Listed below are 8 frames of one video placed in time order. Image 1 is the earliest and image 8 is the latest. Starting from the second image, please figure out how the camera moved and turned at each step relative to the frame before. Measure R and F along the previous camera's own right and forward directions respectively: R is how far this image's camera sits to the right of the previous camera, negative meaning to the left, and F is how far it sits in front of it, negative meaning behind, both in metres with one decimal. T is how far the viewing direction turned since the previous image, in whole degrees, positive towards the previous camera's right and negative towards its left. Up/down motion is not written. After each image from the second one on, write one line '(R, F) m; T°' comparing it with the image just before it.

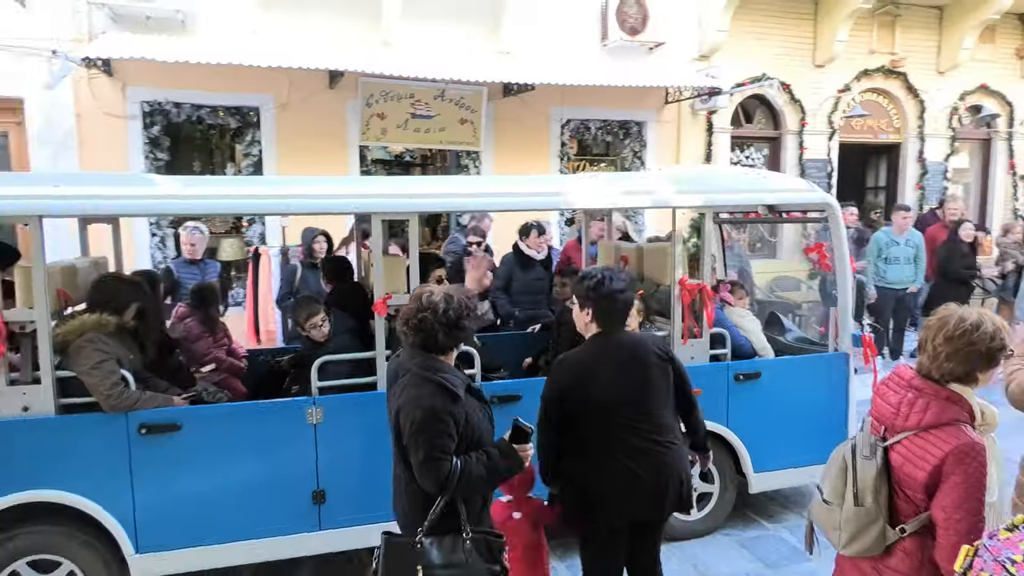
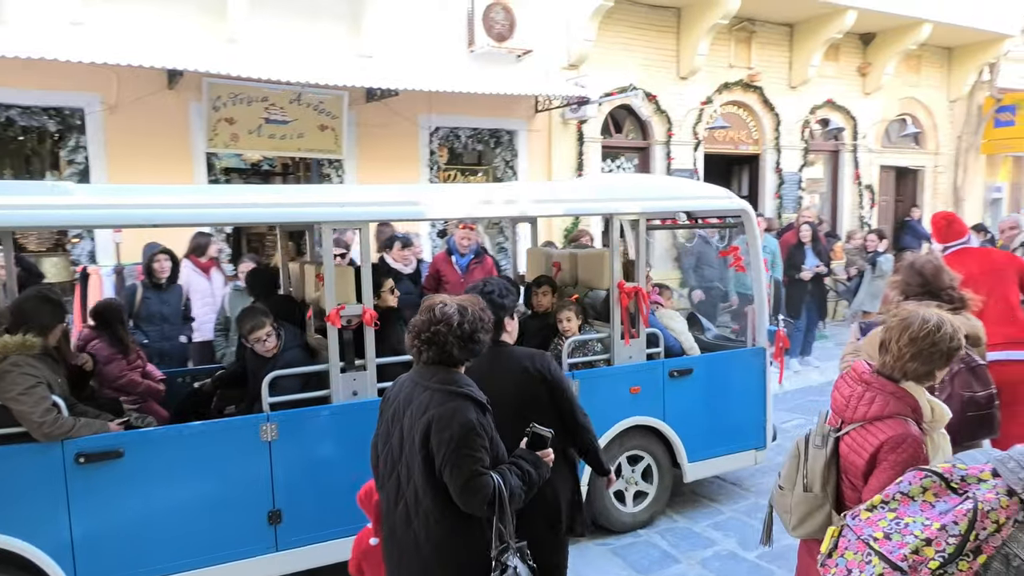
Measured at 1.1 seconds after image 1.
(-0.3, +0.3) m; +12°
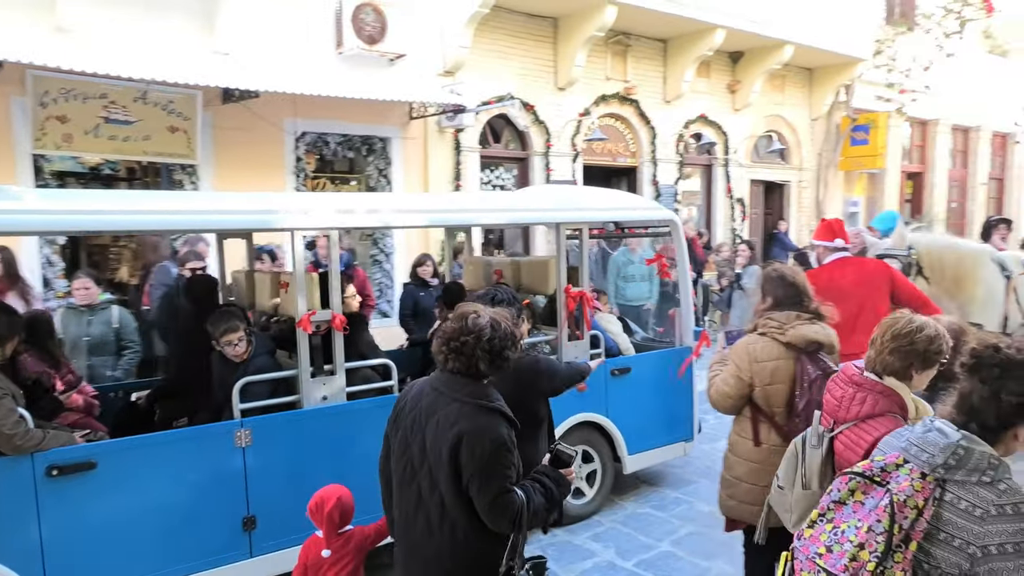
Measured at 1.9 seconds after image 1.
(-0.1, +0.3) m; +10°
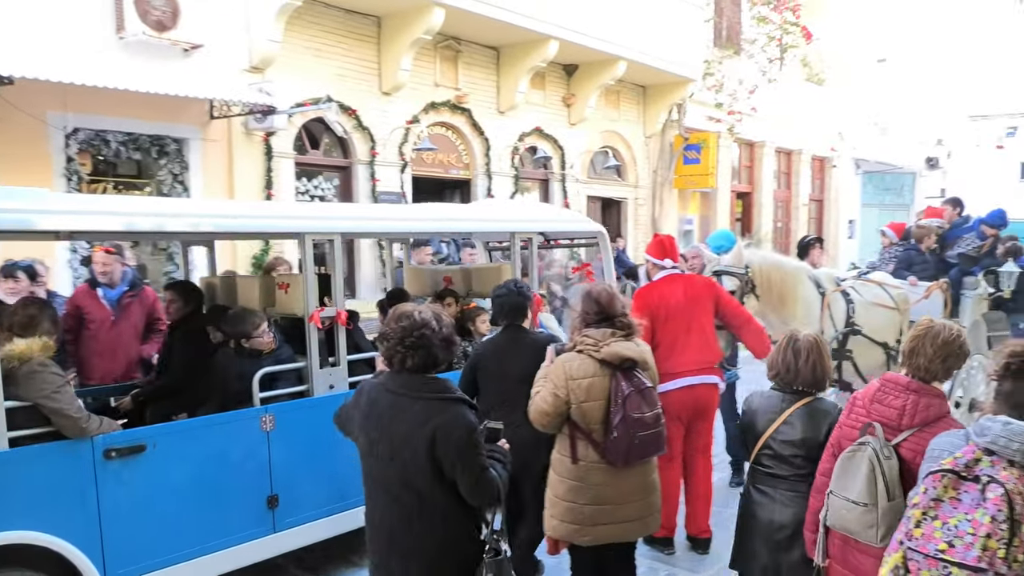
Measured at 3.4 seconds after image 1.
(+0.1, +0.5) m; +12°
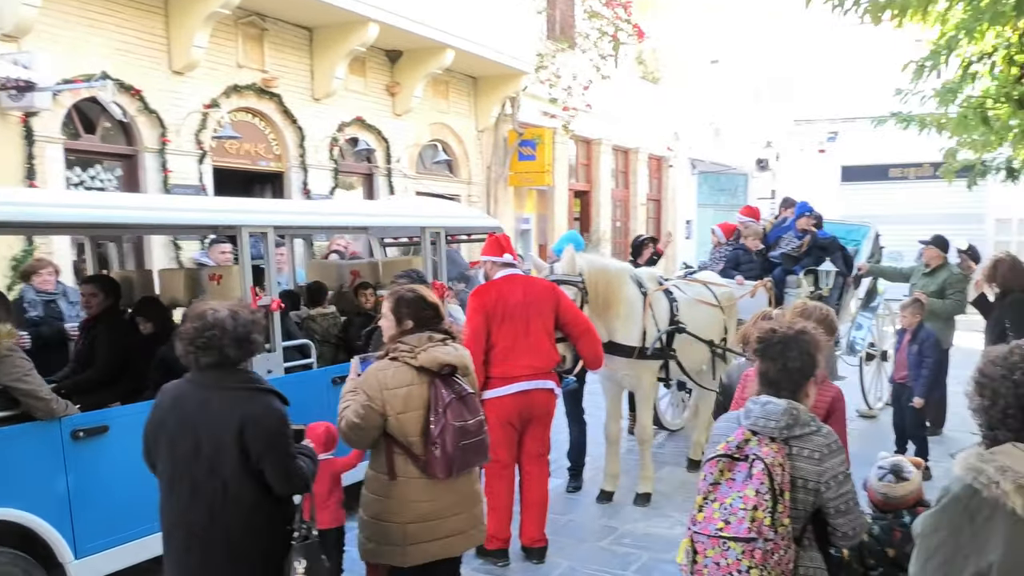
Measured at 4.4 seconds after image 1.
(+0.4, +0.4) m; +9°
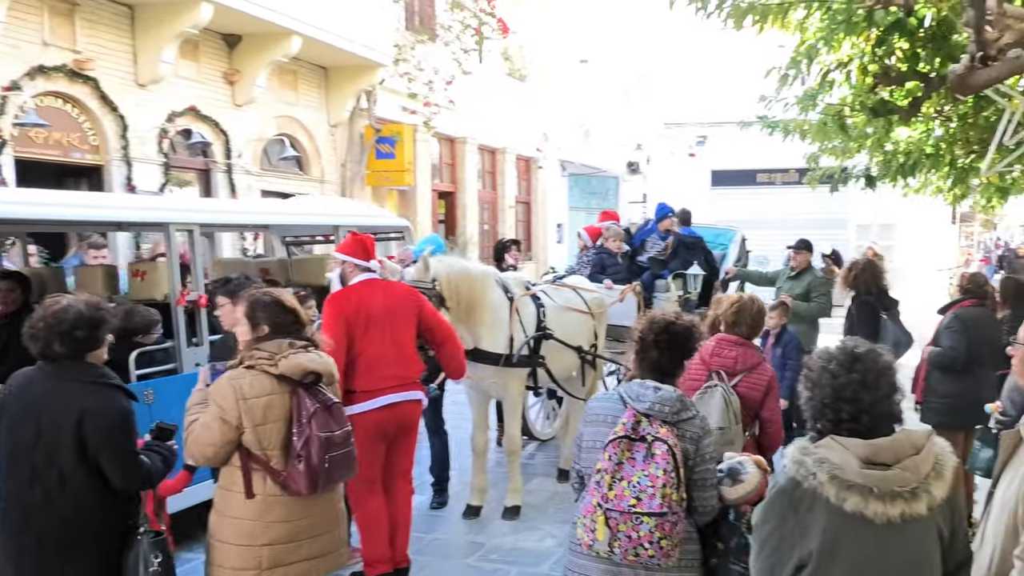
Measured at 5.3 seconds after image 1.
(+0.3, +0.3) m; +7°
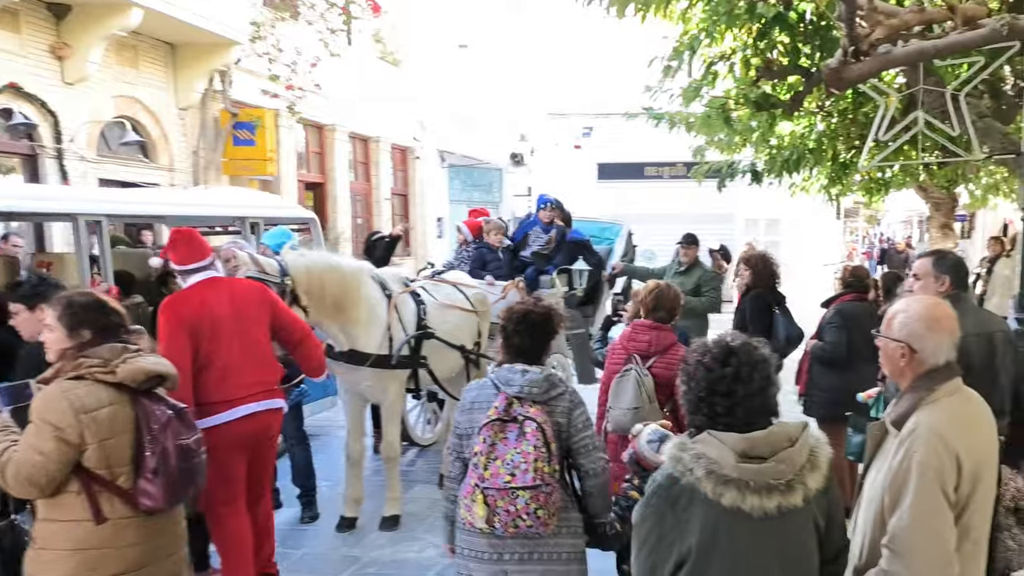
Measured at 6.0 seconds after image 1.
(+0.3, +0.3) m; +6°
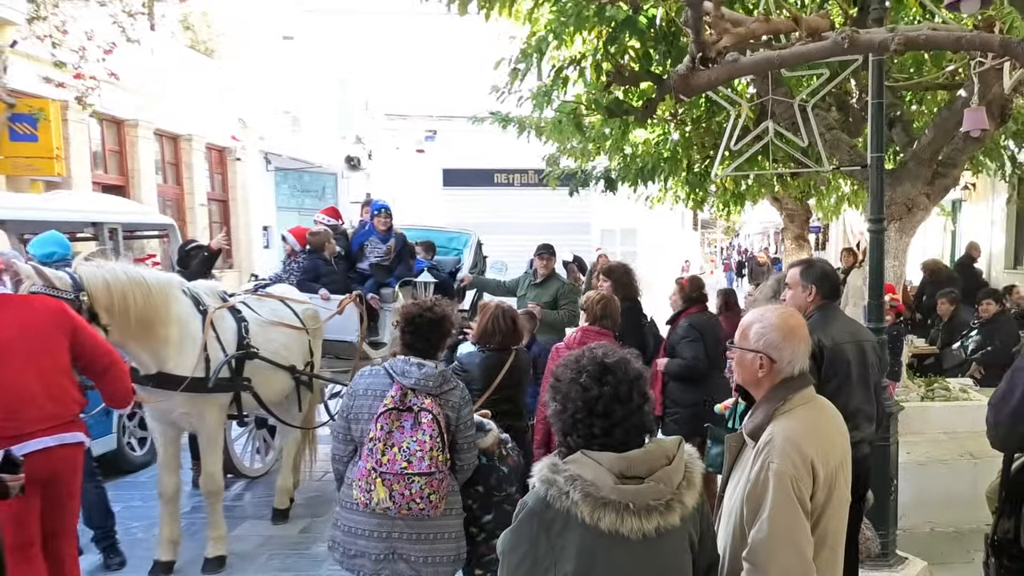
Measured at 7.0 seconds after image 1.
(+0.5, +0.4) m; +7°
